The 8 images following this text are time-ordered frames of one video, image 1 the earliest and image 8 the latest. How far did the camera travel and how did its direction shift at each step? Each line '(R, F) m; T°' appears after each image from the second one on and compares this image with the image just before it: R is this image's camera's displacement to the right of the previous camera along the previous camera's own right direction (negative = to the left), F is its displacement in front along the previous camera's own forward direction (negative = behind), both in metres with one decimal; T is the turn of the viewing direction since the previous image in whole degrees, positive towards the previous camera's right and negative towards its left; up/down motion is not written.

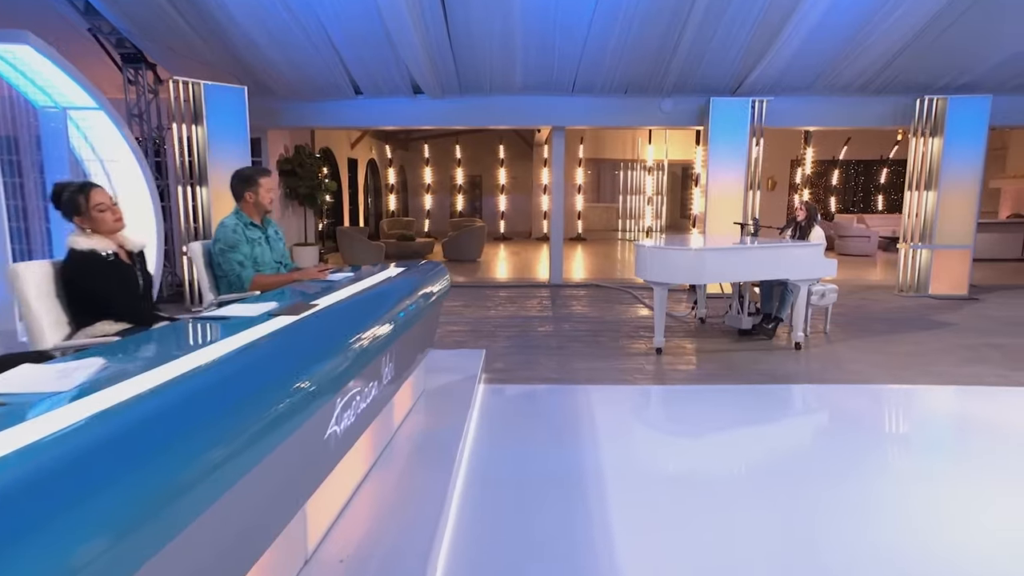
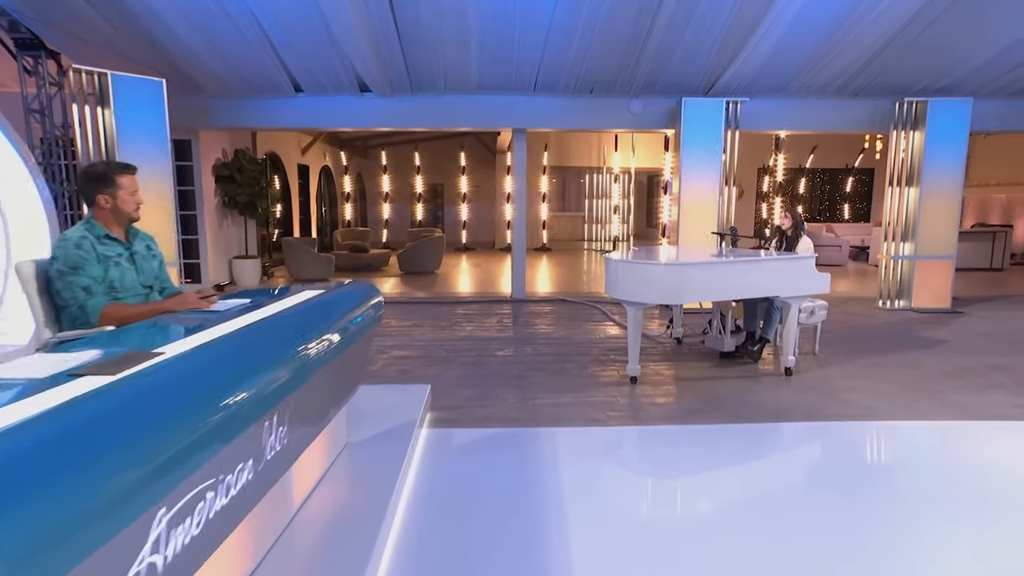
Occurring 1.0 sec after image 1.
(+0.1, +0.7) m; +3°
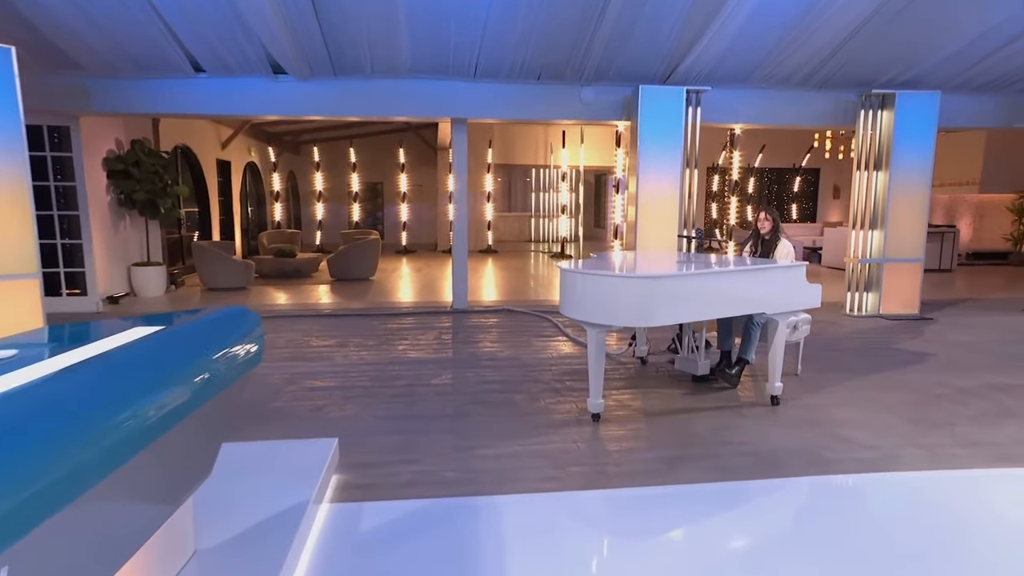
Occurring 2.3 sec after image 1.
(+0.1, +0.8) m; +5°
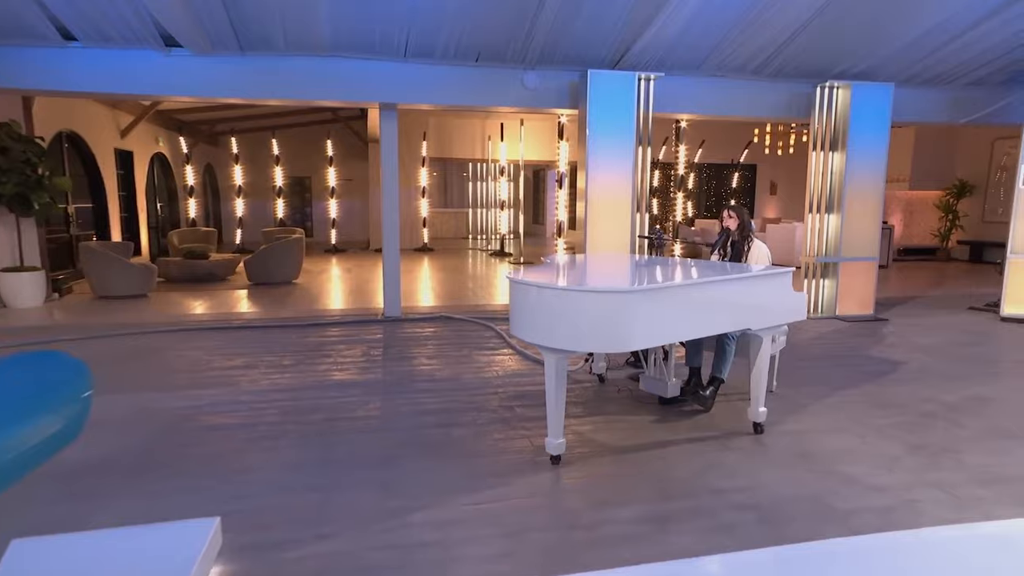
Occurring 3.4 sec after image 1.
(0.0, +0.6) m; +6°
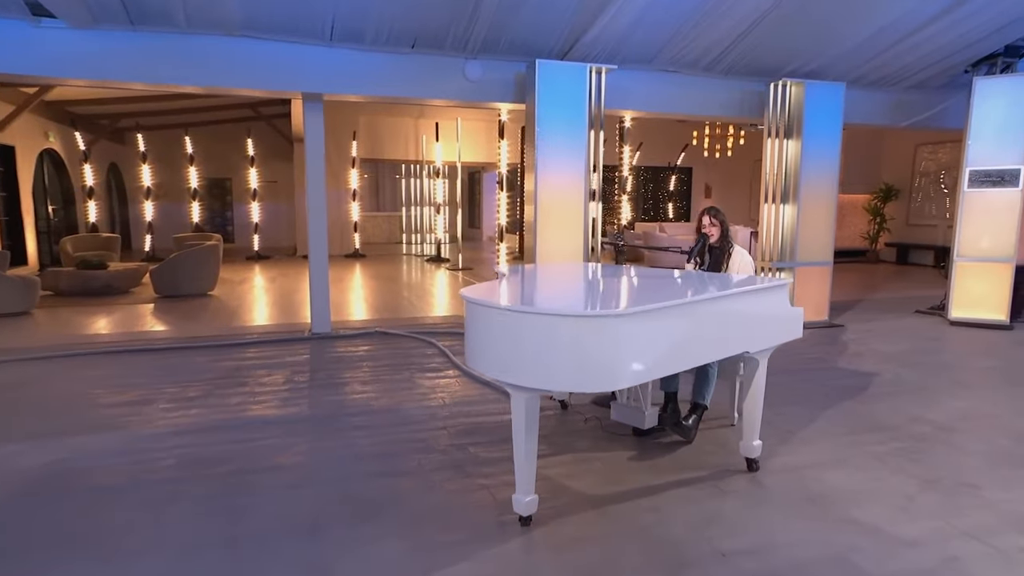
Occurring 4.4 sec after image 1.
(-0.1, +0.6) m; +6°
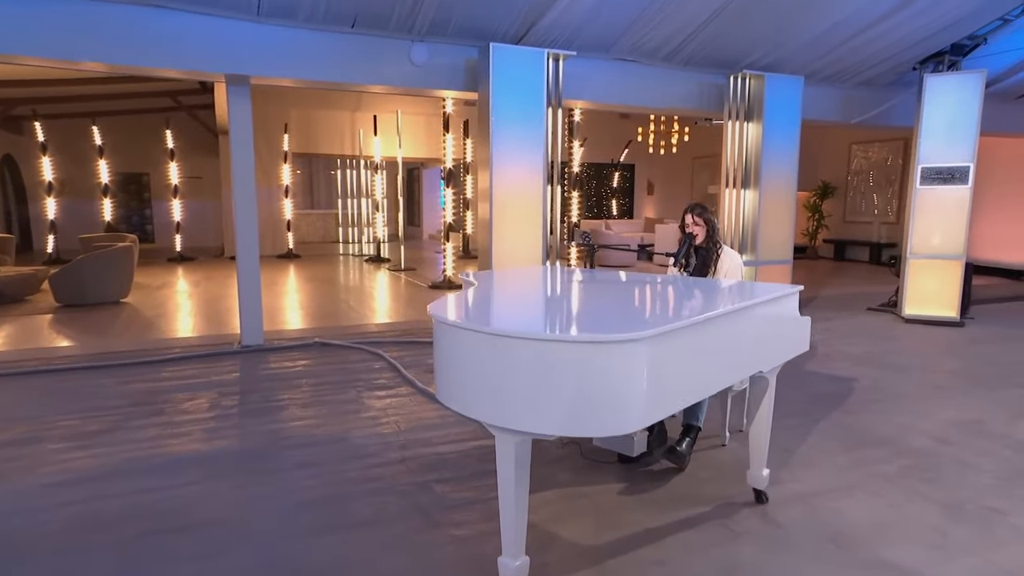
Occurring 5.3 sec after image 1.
(-0.1, +0.4) m; +6°
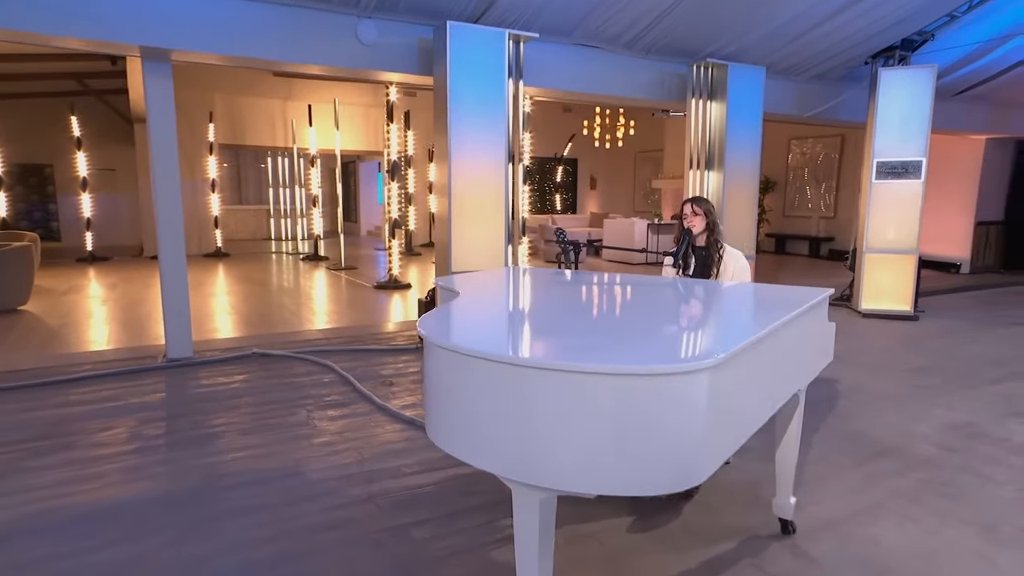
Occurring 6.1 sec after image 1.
(-0.2, +0.4) m; +6°
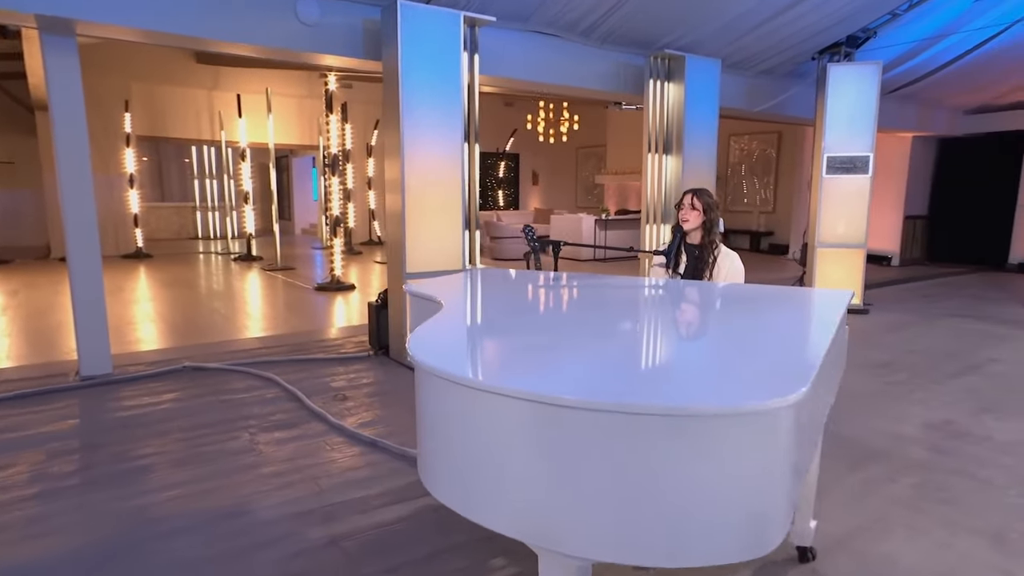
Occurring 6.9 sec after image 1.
(-0.2, +0.3) m; +6°
